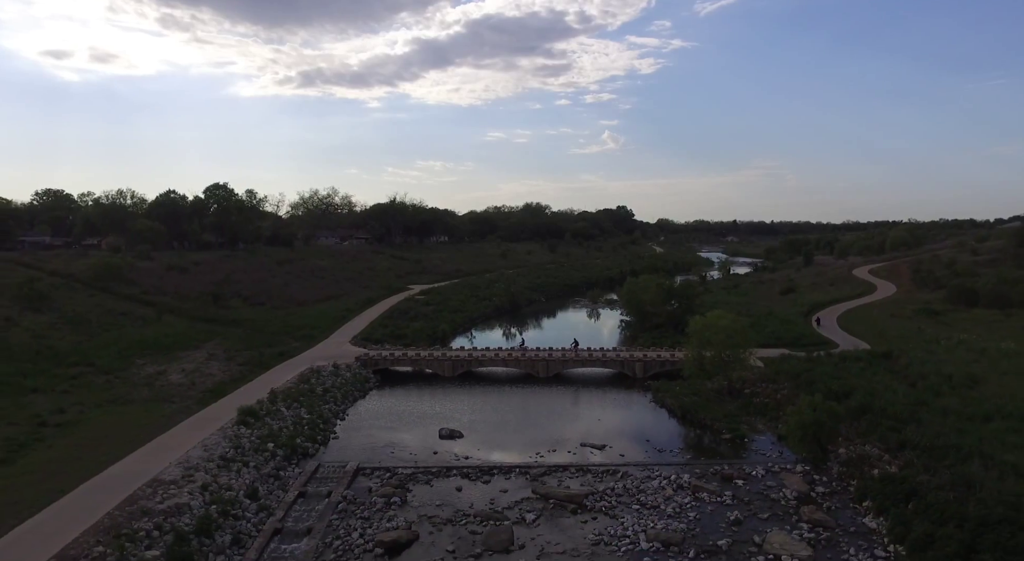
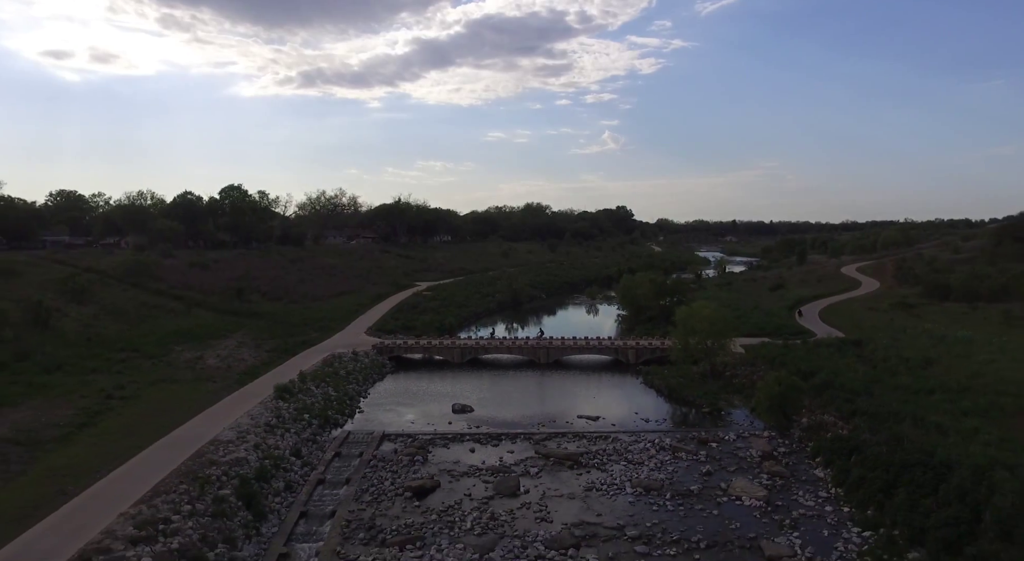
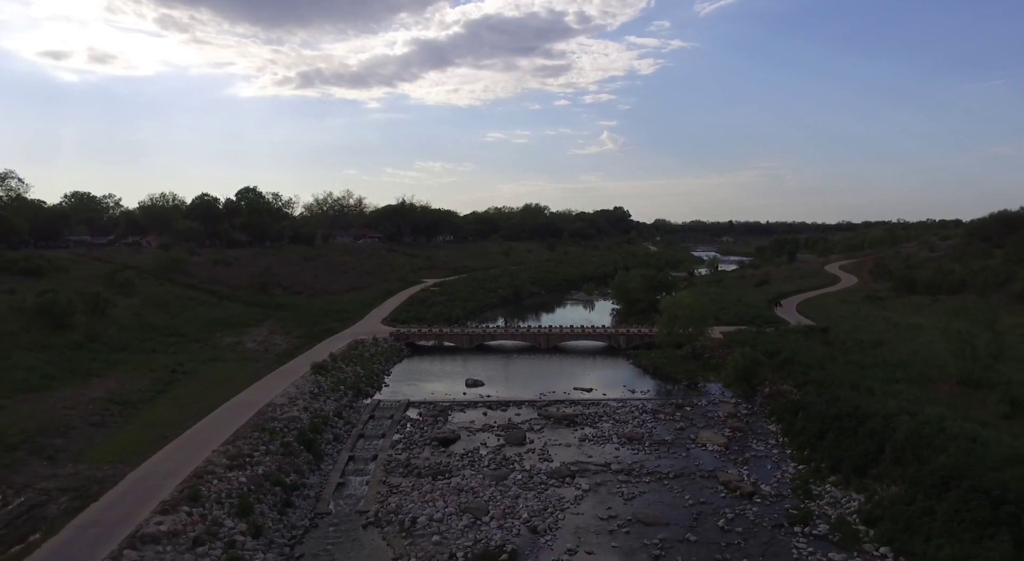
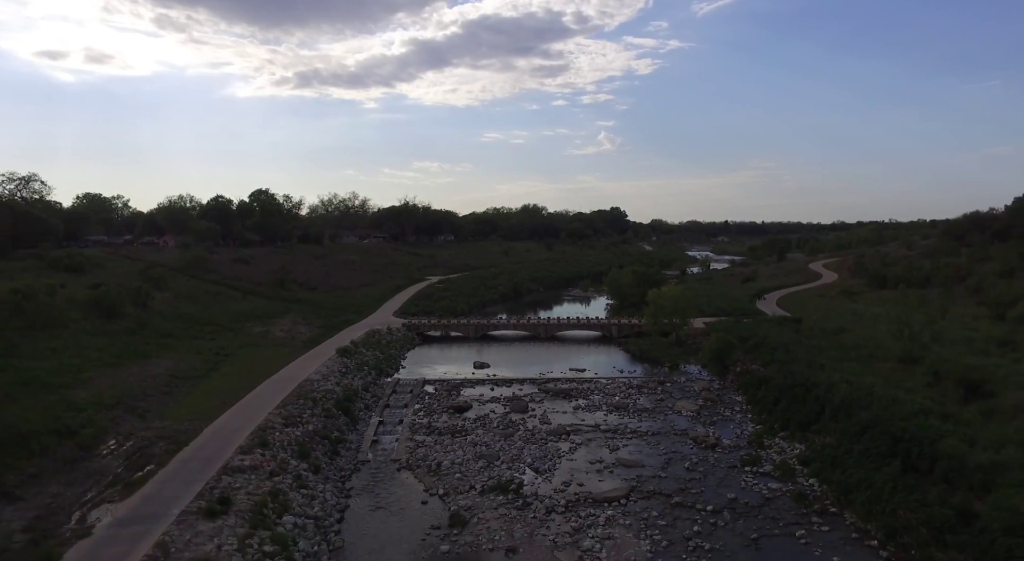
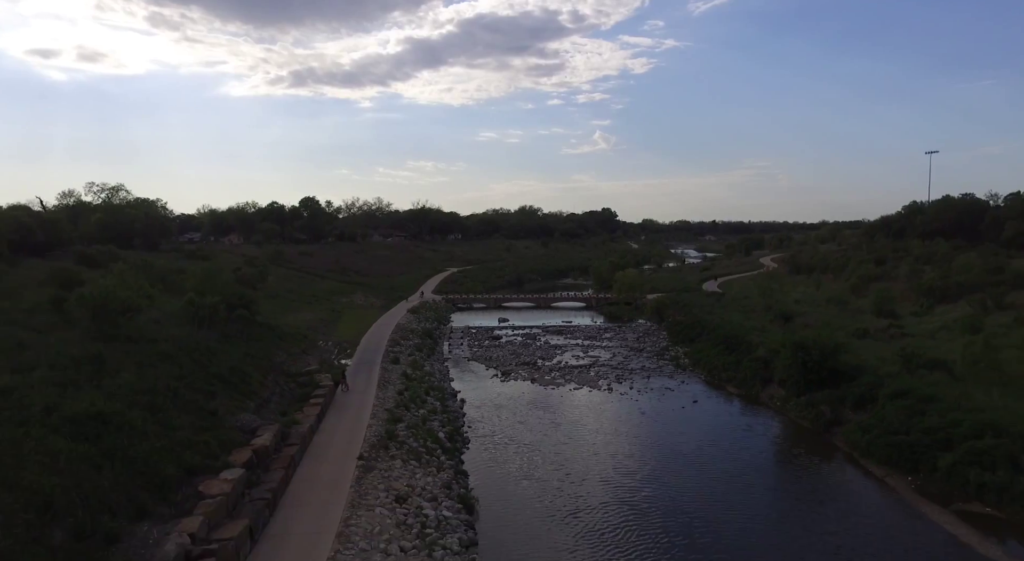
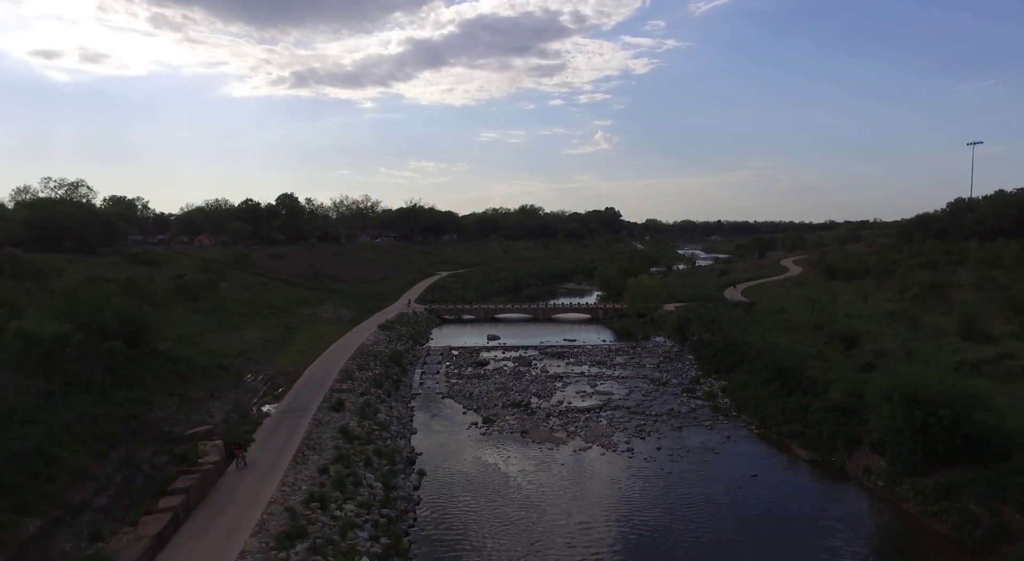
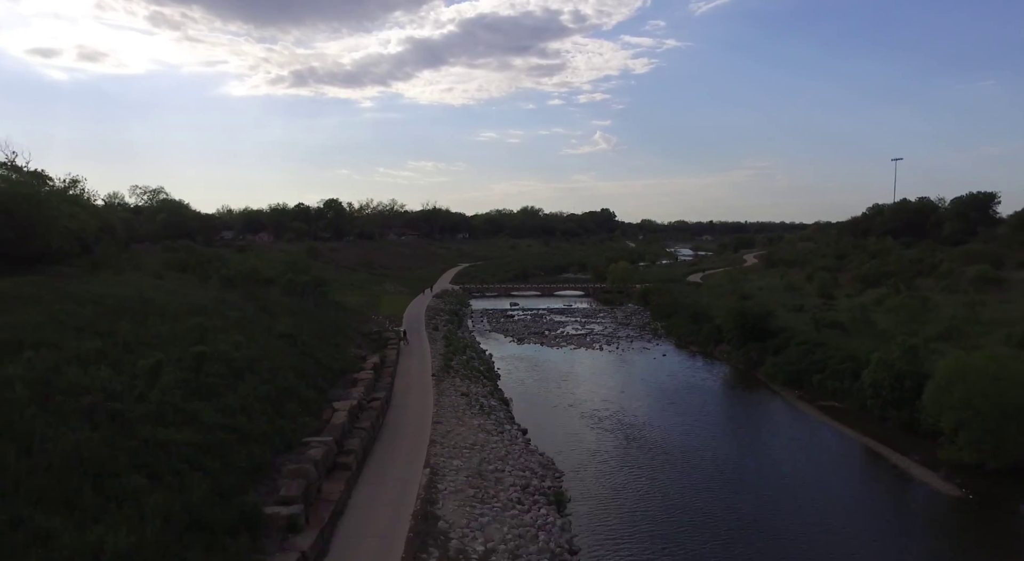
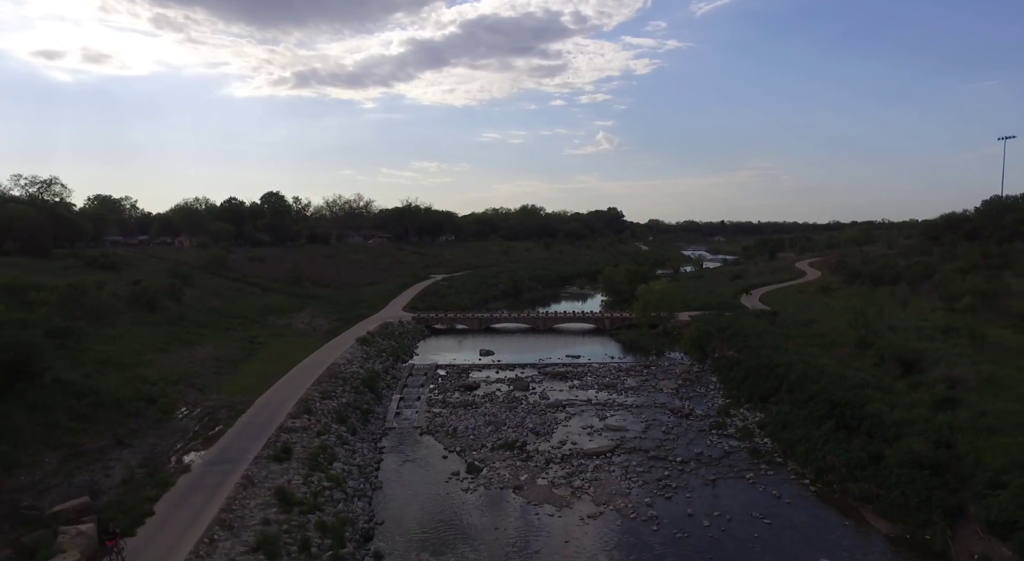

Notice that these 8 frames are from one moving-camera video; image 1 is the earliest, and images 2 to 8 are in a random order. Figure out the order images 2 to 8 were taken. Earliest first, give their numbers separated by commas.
2, 3, 4, 8, 6, 5, 7
